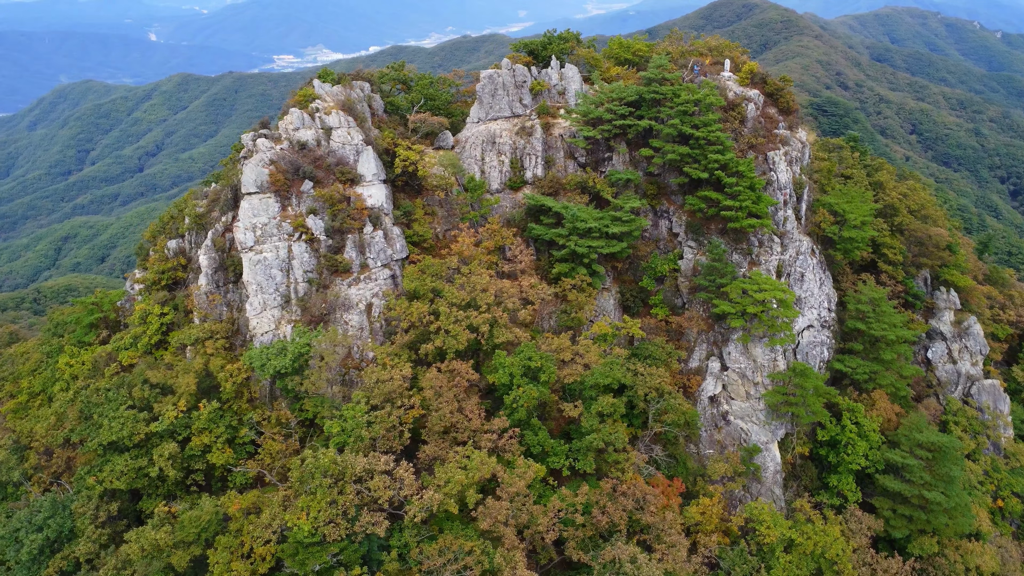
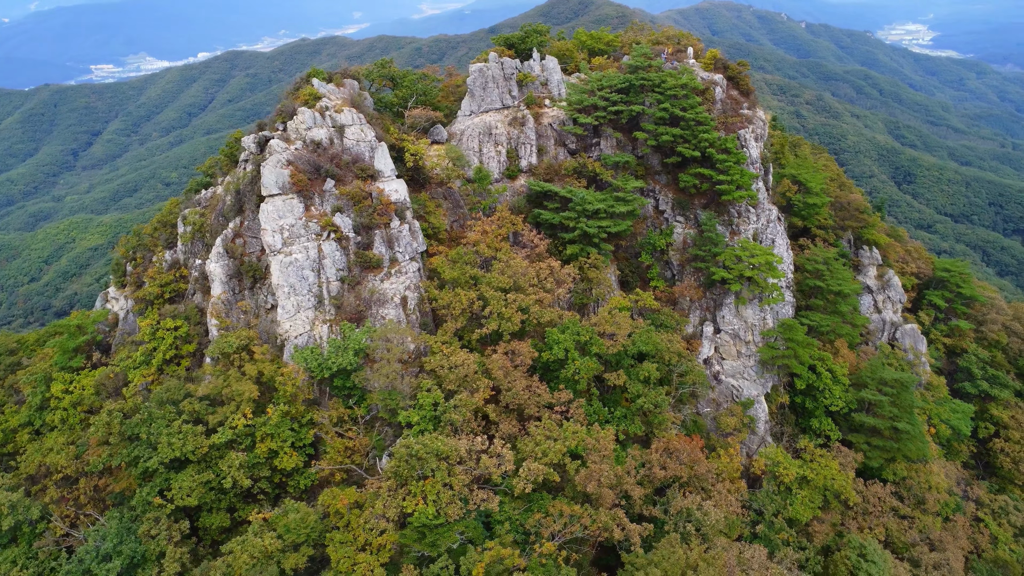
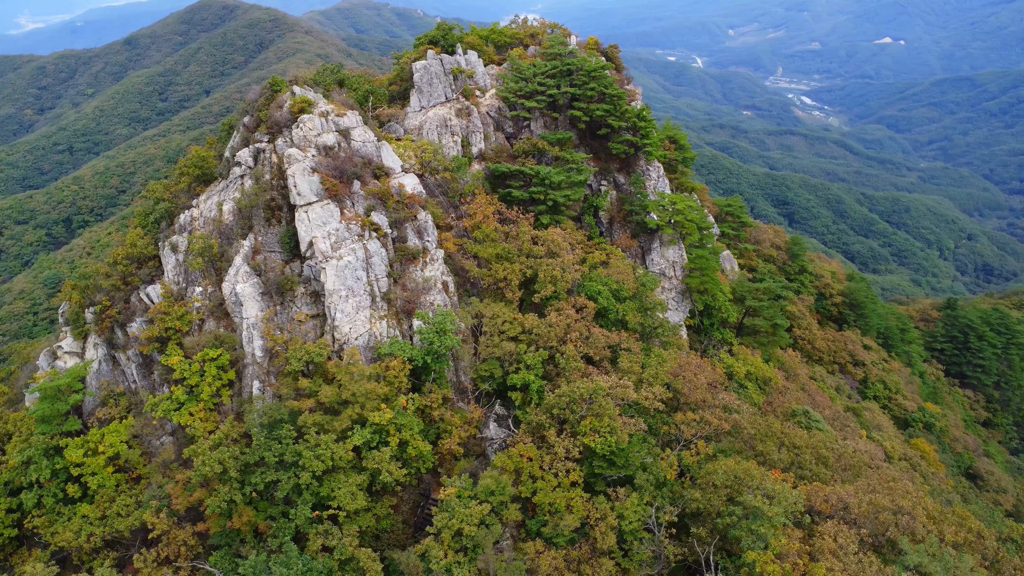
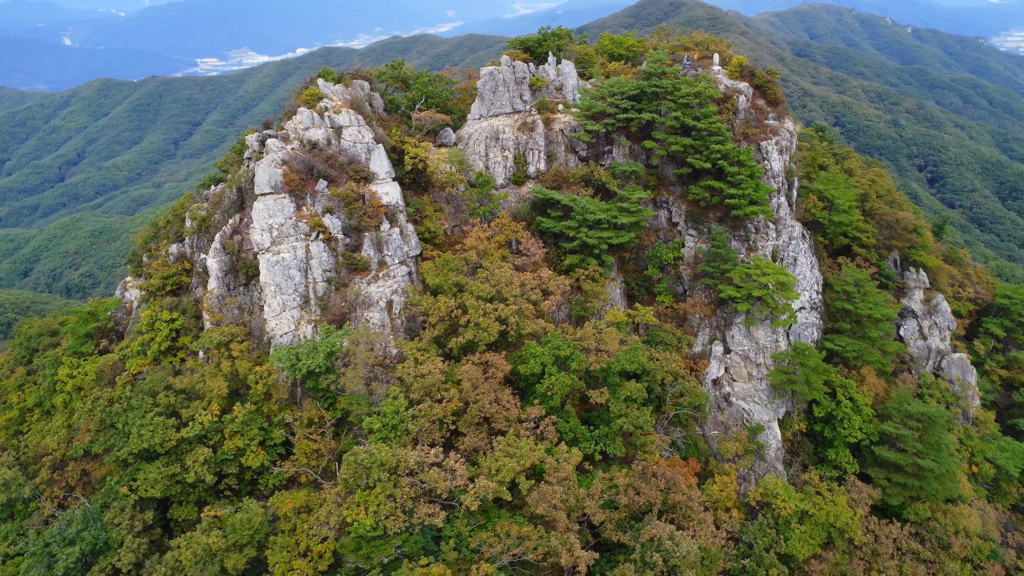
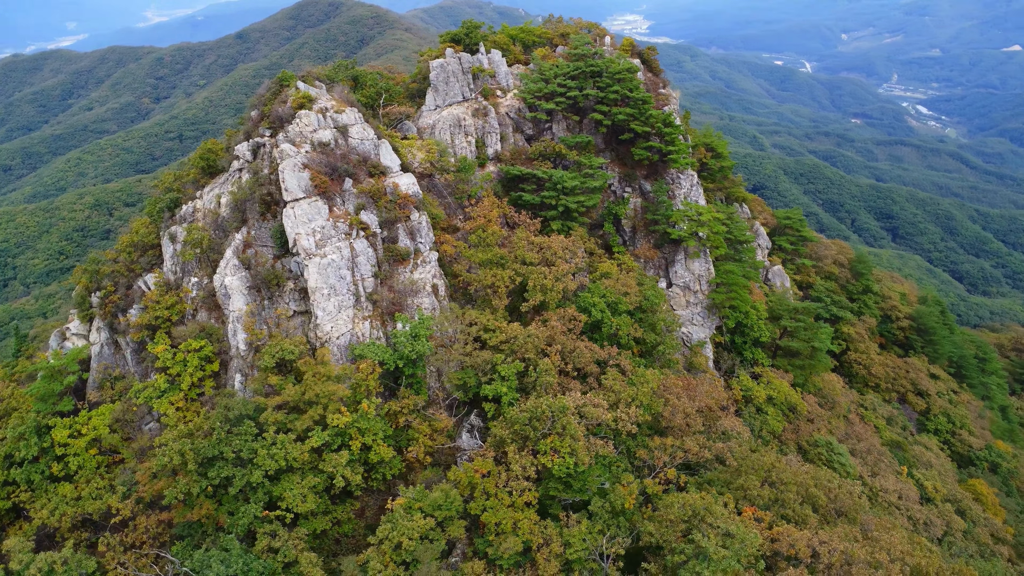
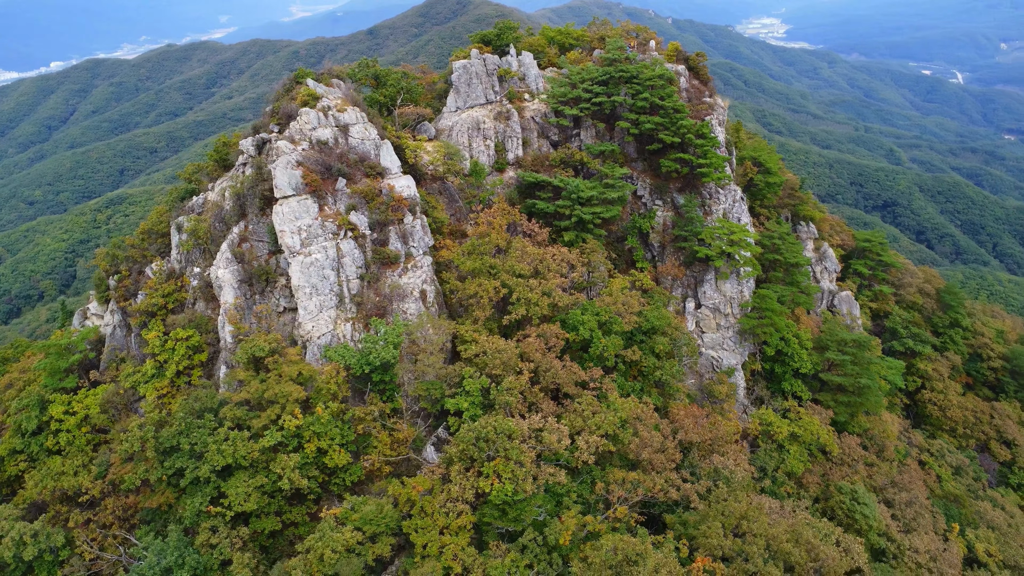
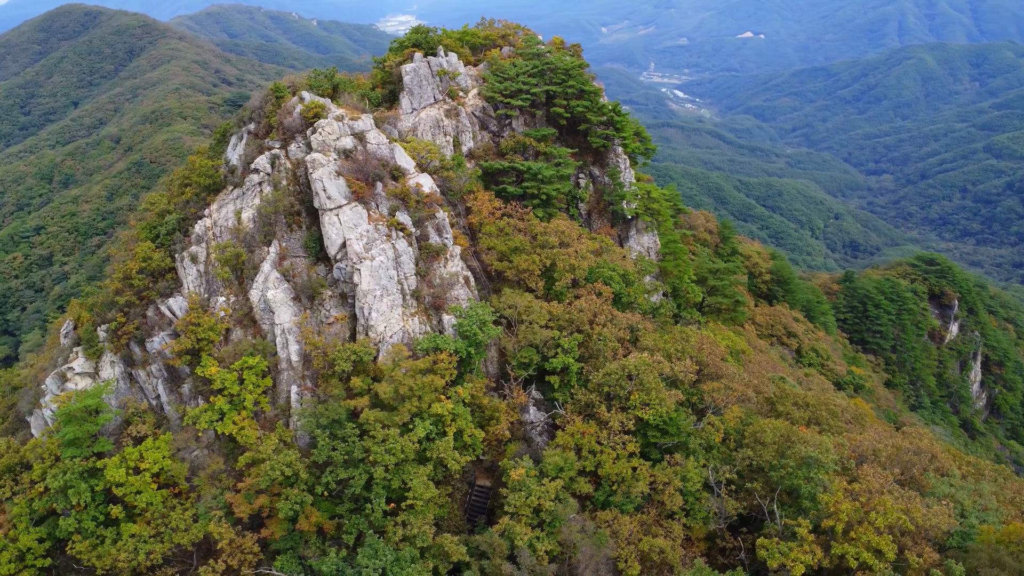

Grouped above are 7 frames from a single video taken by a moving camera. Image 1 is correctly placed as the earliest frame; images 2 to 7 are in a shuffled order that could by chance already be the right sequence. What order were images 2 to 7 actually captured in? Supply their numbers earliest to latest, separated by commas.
4, 2, 6, 5, 3, 7
